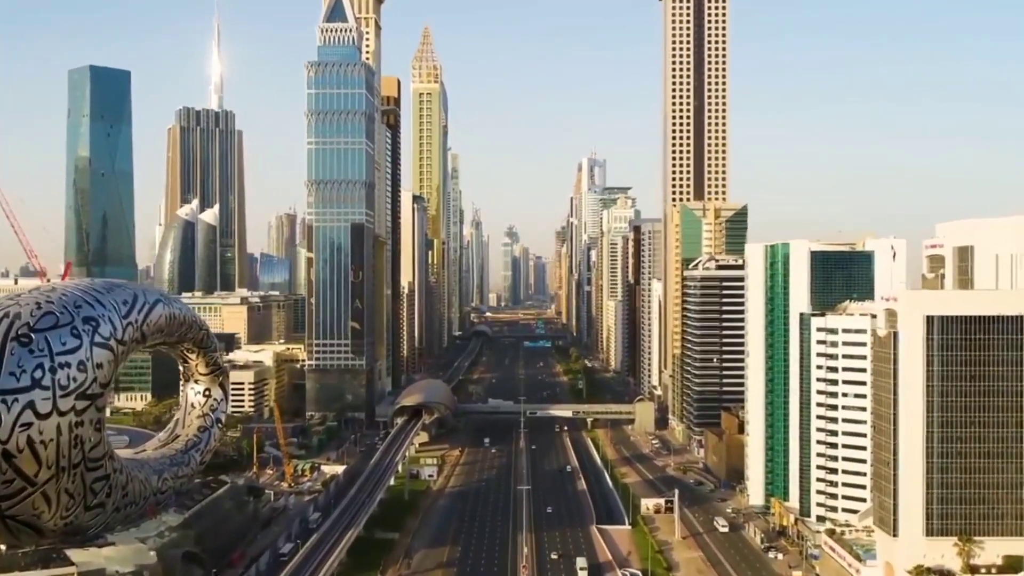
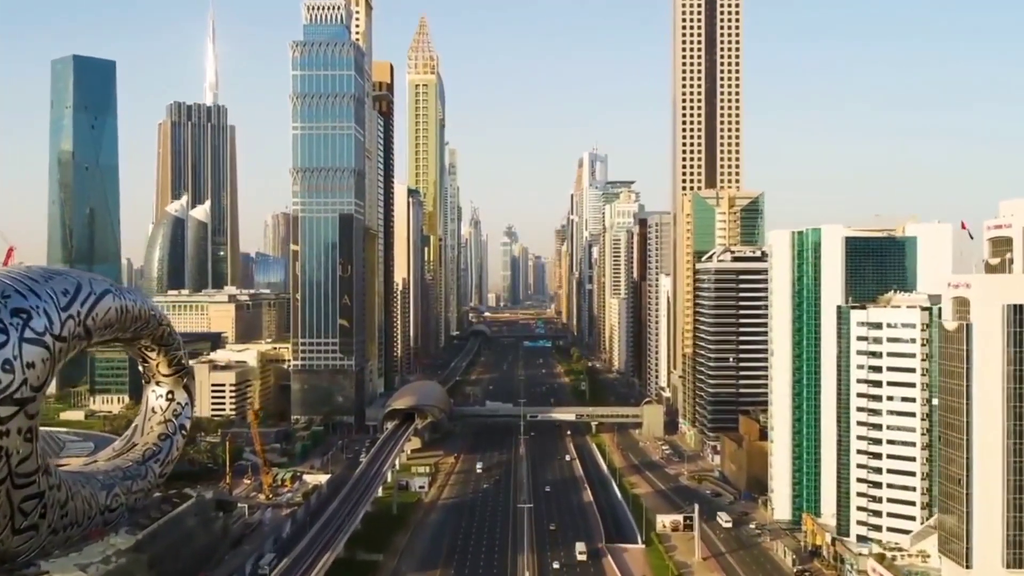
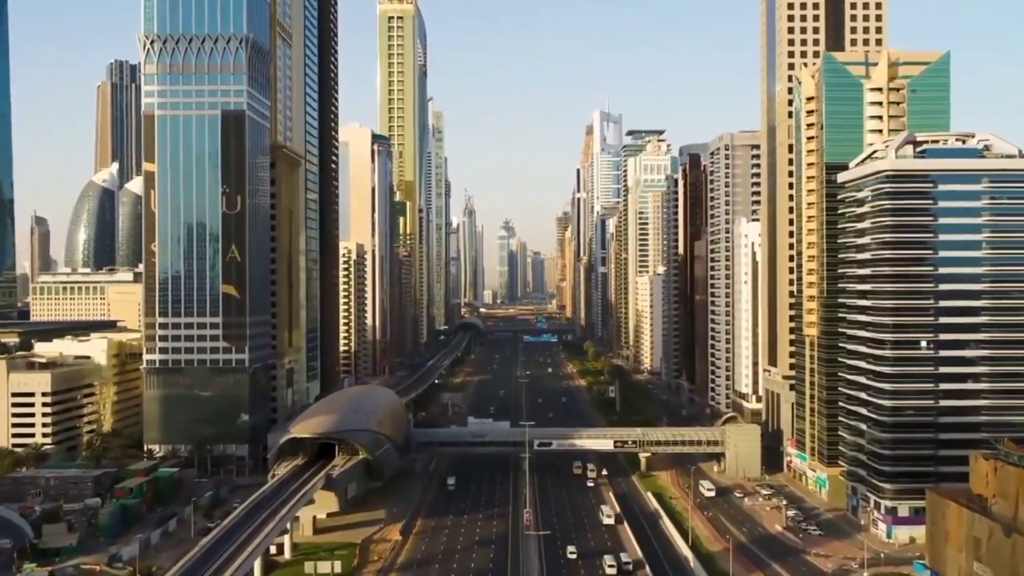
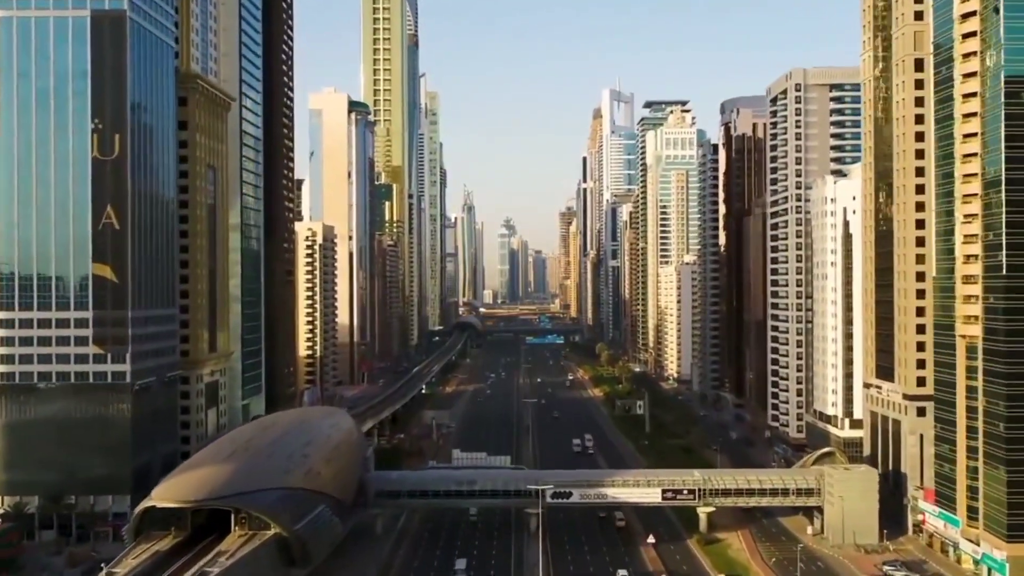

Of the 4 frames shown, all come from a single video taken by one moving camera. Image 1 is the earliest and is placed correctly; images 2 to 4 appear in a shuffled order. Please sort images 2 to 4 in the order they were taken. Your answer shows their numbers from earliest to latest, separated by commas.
2, 3, 4
